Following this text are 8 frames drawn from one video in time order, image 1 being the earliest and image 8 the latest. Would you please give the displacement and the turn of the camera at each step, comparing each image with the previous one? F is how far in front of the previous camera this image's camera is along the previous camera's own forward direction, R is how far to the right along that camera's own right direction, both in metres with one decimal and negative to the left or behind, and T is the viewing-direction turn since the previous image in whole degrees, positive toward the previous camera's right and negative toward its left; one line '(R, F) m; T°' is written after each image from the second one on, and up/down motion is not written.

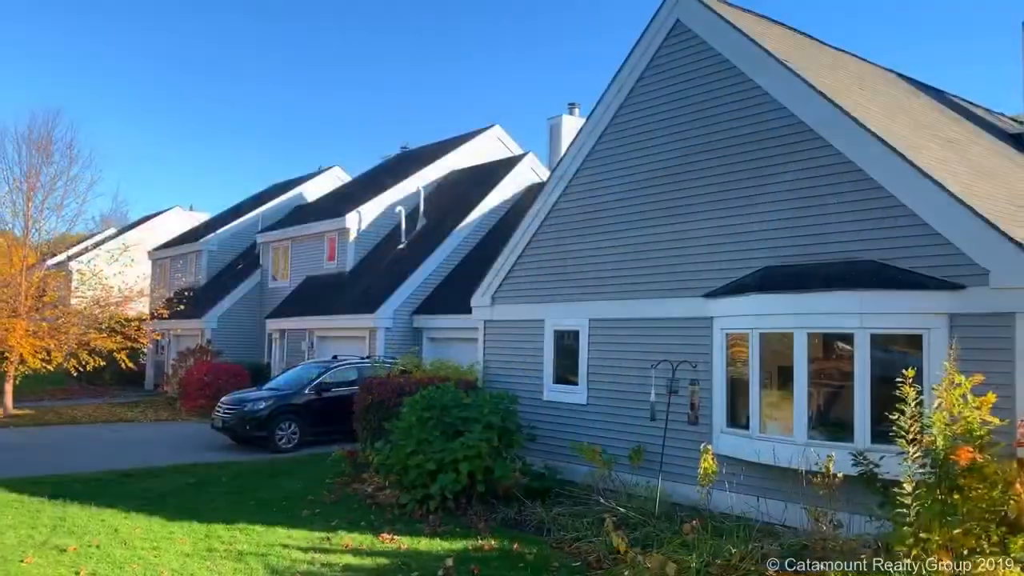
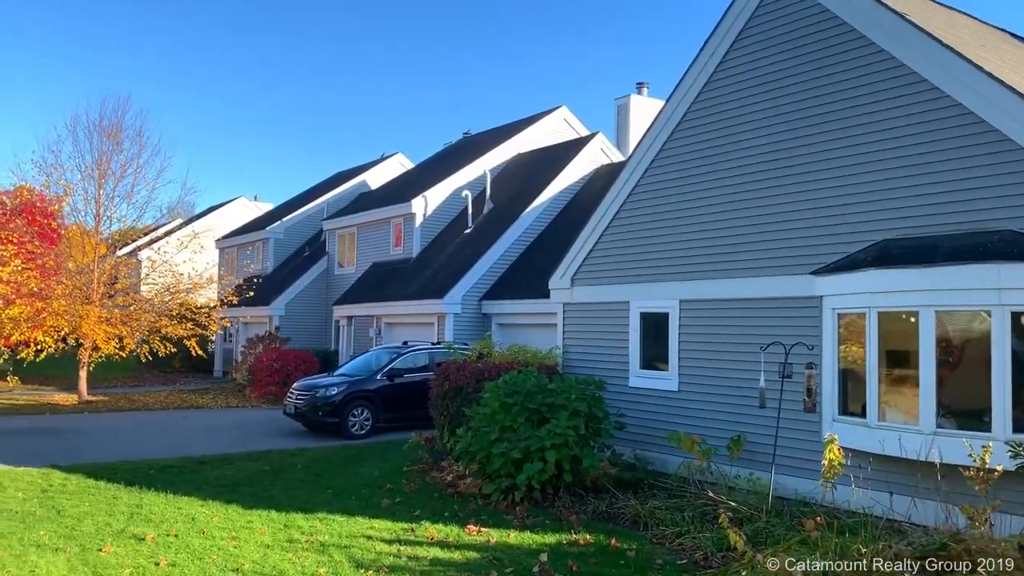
(-0.4, +0.6) m; -4°
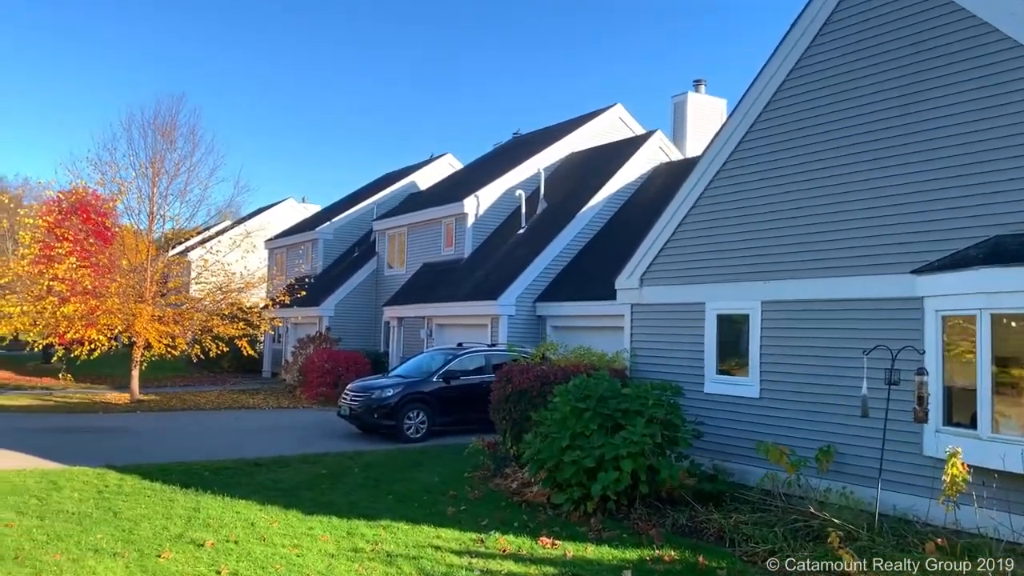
(-0.3, +0.5) m; -3°
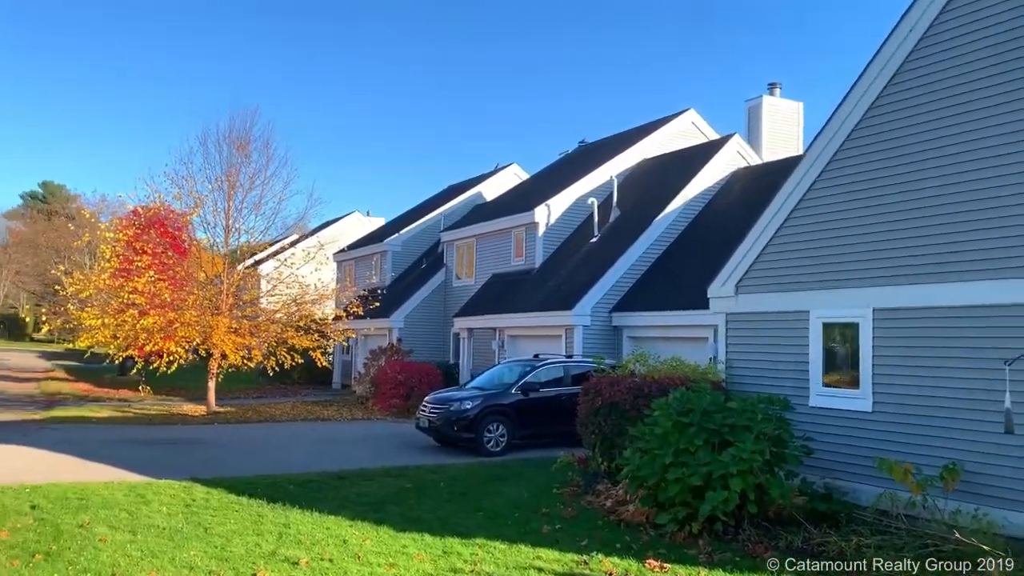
(-0.4, +0.4) m; -4°
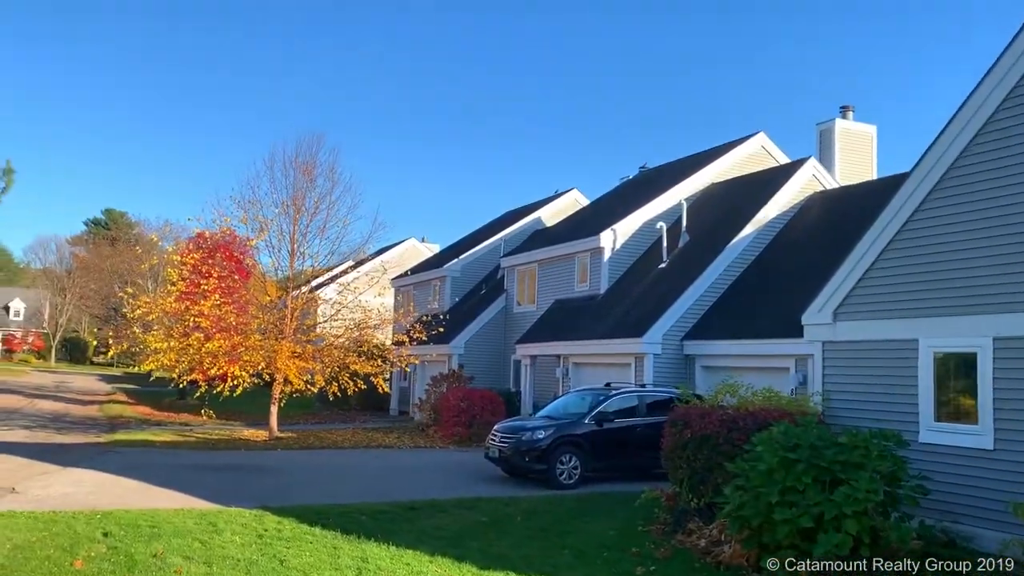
(-0.4, +0.4) m; -3°
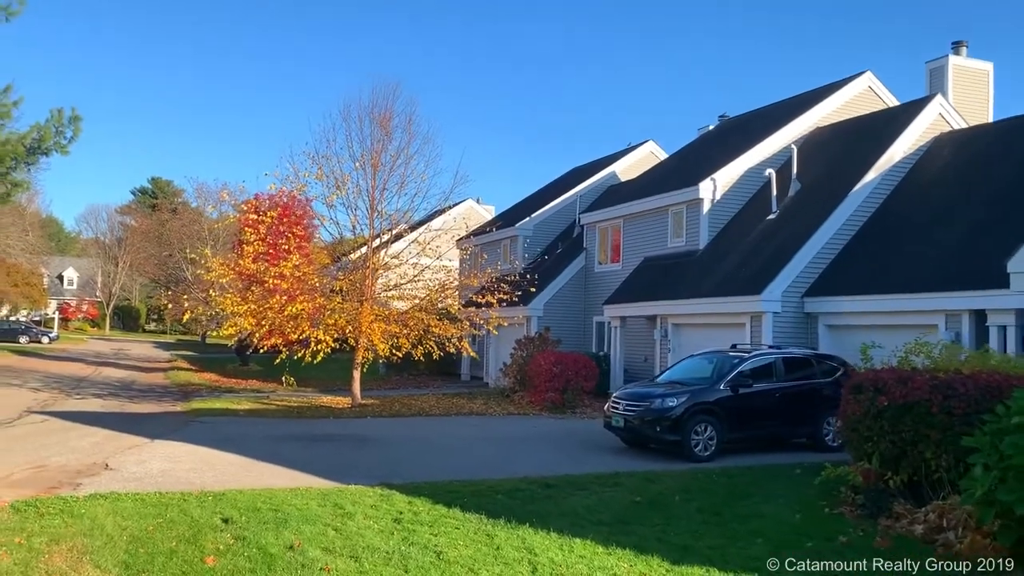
(-1.3, +1.4) m; -3°
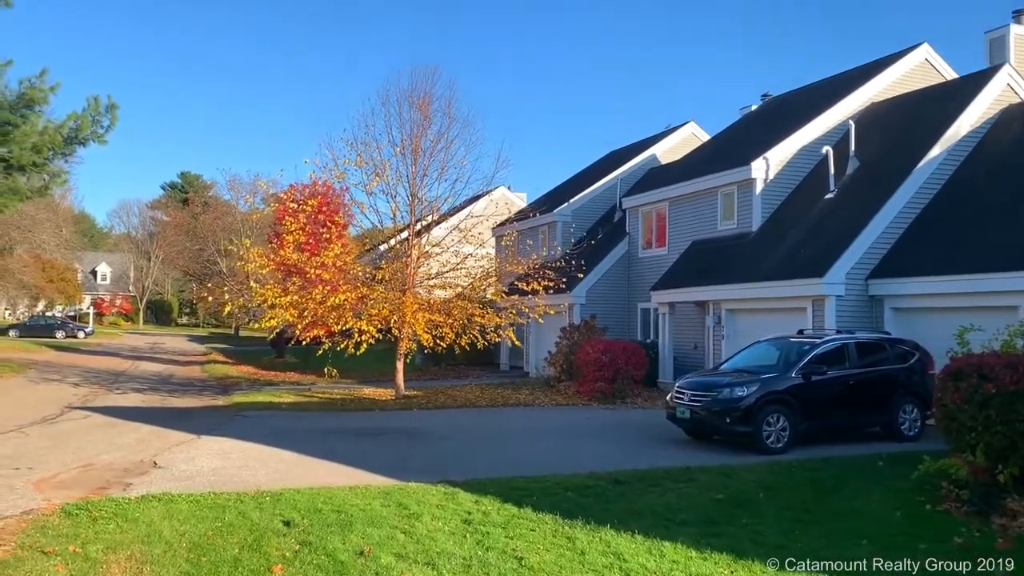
(-0.4, +0.6) m; -2°
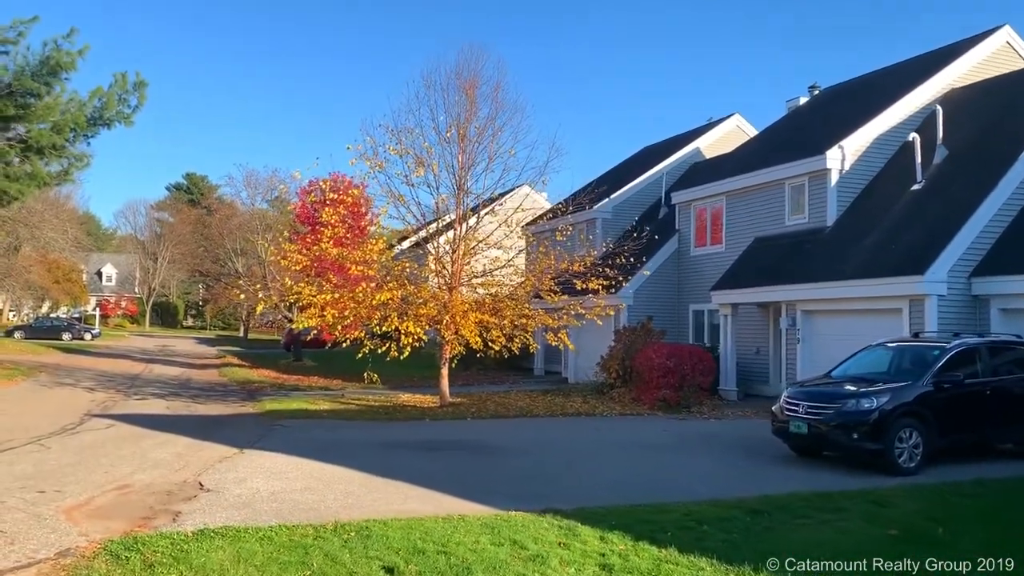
(-1.1, +1.5) m; 0°
